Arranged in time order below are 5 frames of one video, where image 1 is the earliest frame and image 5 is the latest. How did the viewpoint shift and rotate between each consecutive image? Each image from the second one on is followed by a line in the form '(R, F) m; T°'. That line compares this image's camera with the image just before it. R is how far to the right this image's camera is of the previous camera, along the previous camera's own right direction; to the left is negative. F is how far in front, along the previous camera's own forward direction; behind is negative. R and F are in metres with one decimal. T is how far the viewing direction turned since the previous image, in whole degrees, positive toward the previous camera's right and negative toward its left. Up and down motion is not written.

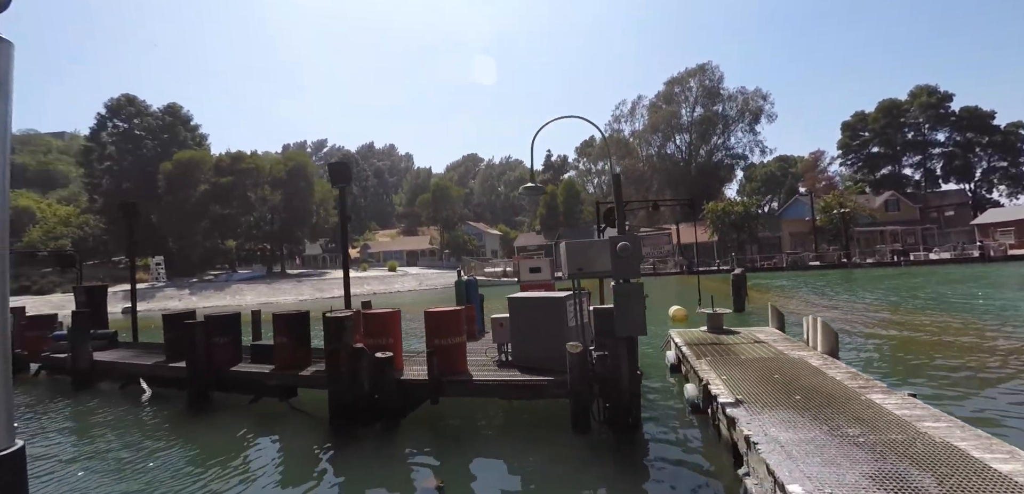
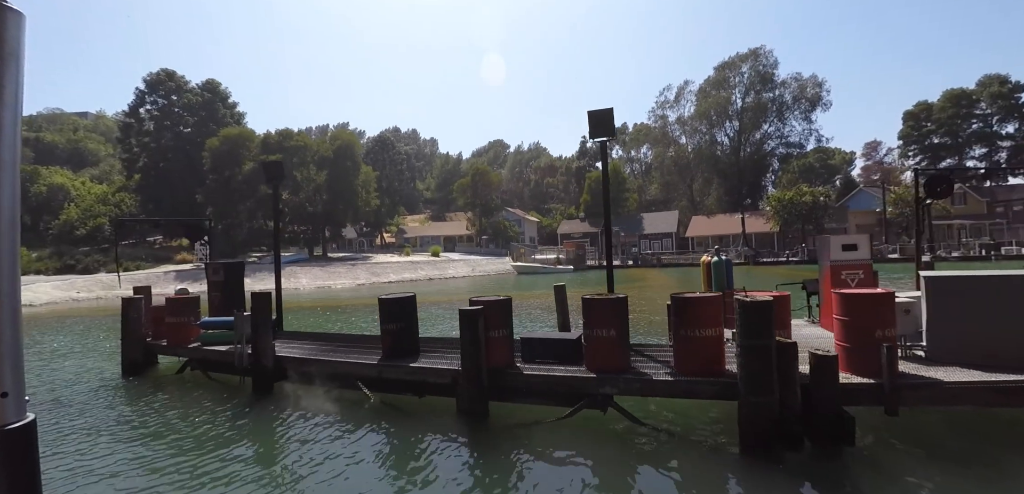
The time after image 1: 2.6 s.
(-4.7, +1.9) m; +1°
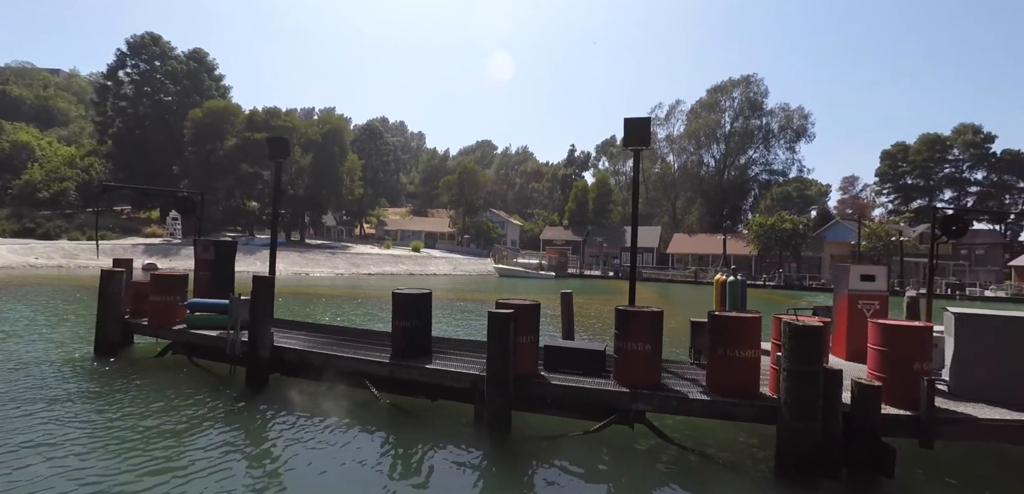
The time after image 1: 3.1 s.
(-0.7, +0.2) m; +3°
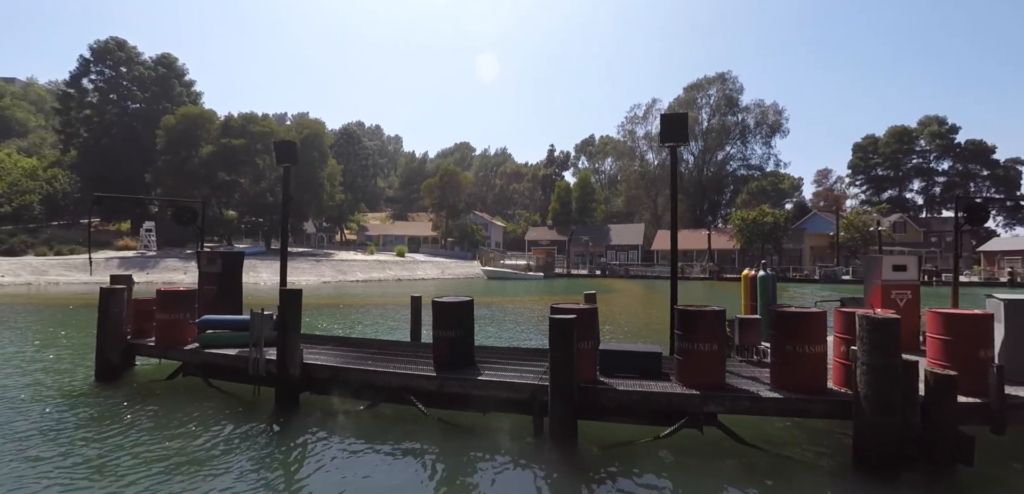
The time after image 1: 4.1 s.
(-0.9, +0.2) m; +3°
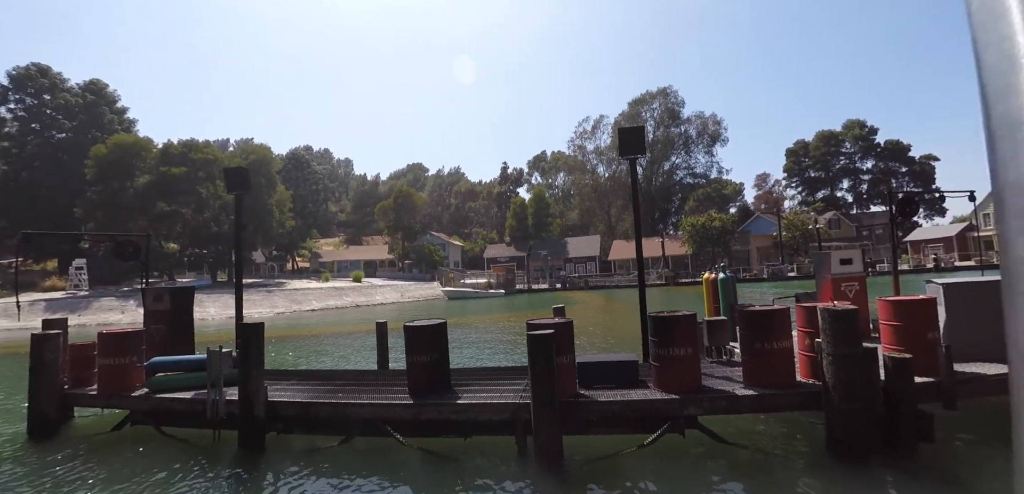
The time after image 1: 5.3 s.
(-0.2, 0.0) m; +5°
